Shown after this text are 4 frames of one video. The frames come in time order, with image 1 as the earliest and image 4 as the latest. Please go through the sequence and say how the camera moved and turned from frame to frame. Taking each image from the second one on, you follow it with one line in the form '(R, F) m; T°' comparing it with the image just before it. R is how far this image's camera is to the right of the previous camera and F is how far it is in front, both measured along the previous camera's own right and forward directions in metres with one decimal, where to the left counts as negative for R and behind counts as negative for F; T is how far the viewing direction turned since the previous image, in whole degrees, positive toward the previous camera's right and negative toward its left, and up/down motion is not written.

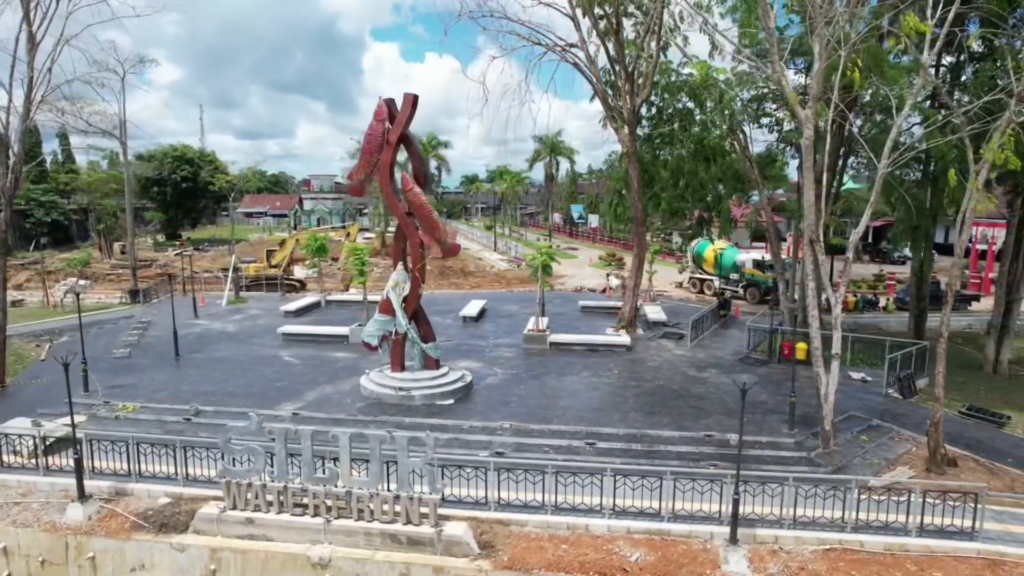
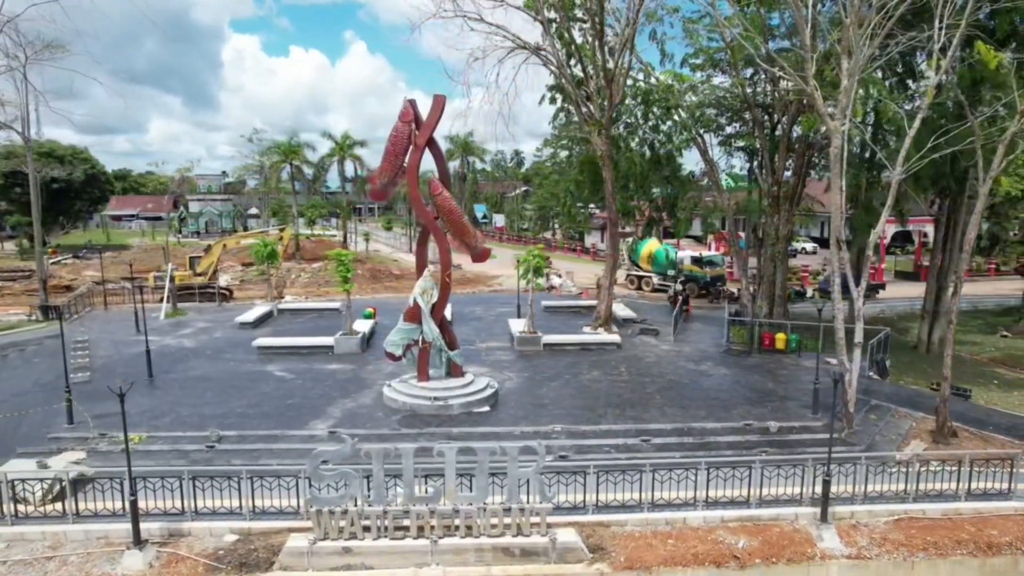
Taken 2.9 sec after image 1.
(-4.0, +0.4) m; +11°
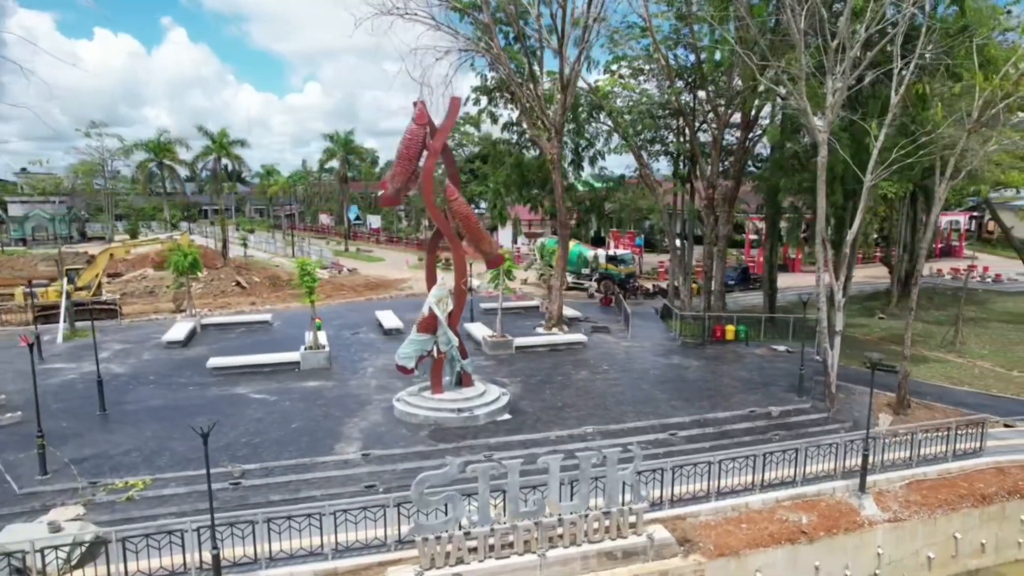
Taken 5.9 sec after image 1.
(-4.2, +0.6) m; +14°
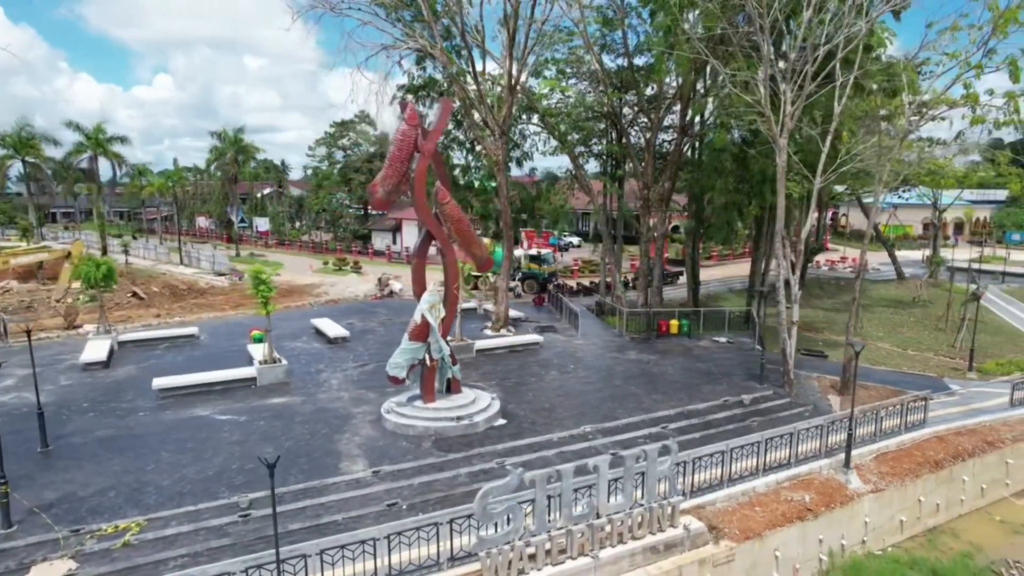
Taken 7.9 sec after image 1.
(-2.8, +0.4) m; +11°
